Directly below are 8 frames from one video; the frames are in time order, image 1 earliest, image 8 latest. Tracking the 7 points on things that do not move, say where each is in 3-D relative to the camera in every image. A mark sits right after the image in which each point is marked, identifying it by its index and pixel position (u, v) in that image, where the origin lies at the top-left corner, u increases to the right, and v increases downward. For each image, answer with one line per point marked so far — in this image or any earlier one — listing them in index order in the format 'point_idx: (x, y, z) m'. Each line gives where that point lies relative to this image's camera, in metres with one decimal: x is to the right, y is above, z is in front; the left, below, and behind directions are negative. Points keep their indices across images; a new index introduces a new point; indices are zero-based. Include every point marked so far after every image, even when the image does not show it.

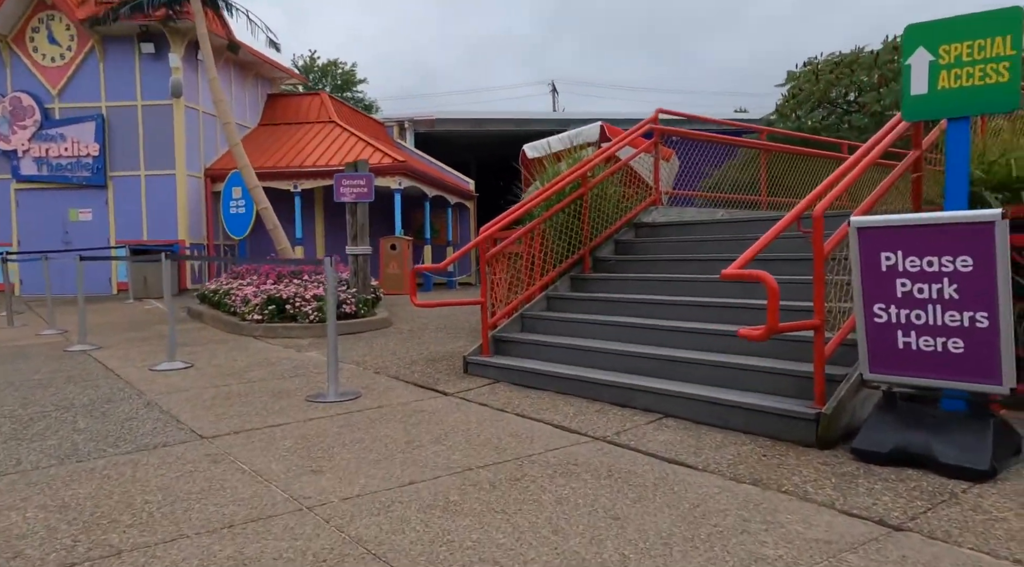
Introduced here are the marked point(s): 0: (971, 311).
0: (+2.0, -0.1, +3.1) m
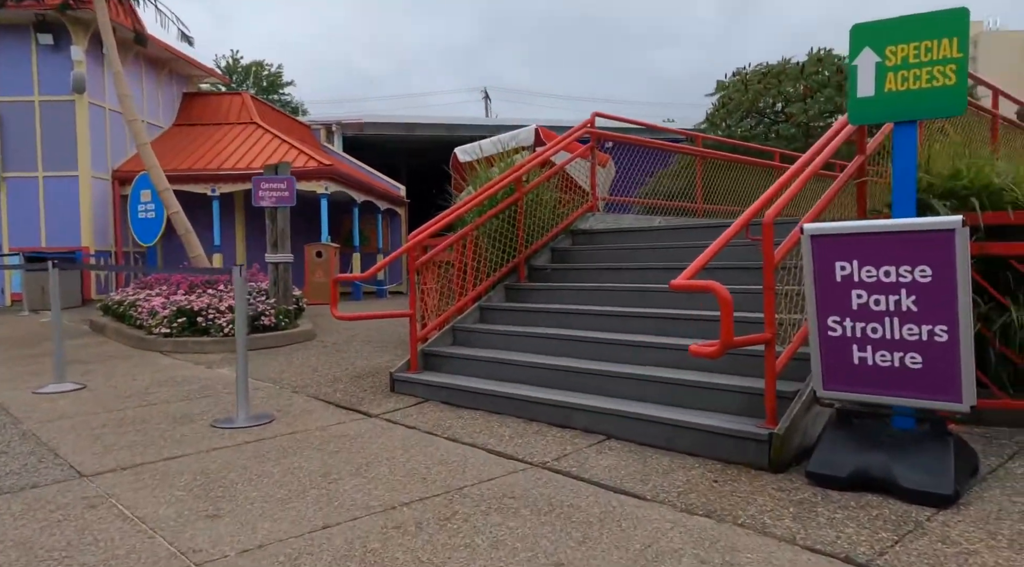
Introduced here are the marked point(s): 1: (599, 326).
0: (+1.7, -0.2, +2.9) m
1: (+0.6, -0.3, +4.8) m
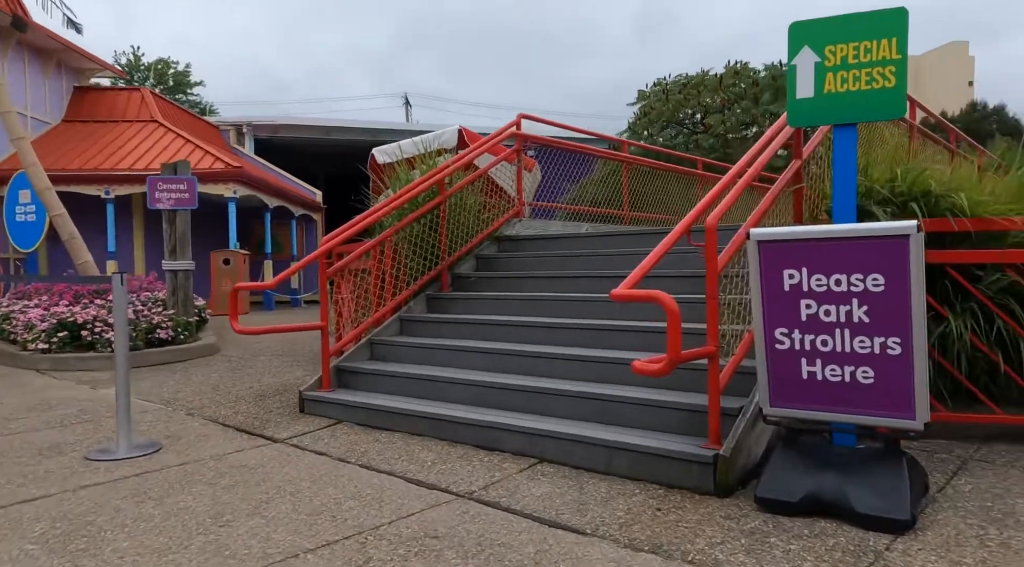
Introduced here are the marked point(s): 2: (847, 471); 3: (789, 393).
0: (+1.4, -0.2, +2.7) m
1: (+0.1, -0.4, +4.5) m
2: (+1.3, -0.7, +2.8) m
3: (+1.2, -0.5, +3.0) m
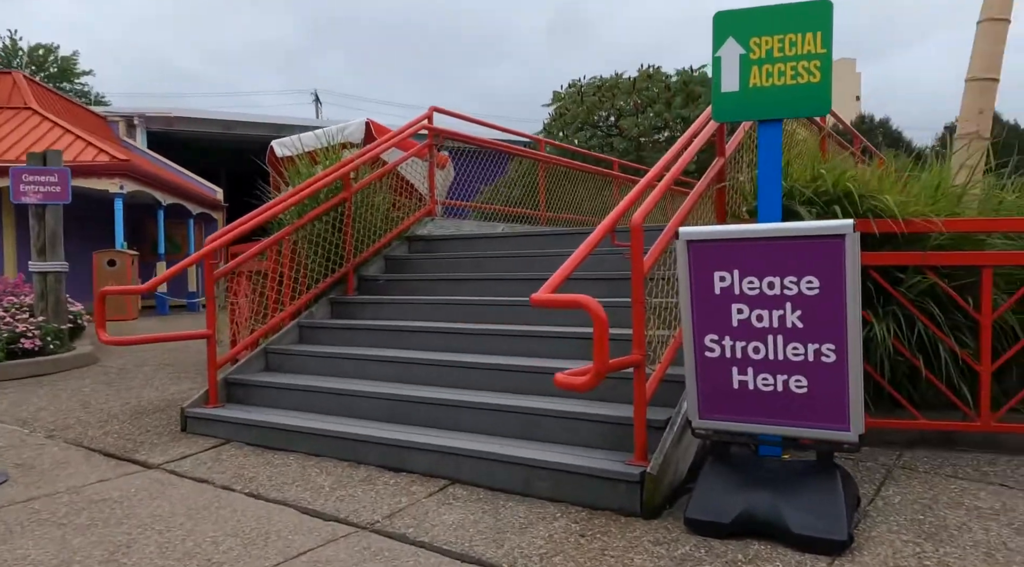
0: (+1.1, -0.2, +2.6) m
1: (-0.4, -0.4, +4.2) m
2: (+1.0, -0.8, +2.6) m
3: (+0.8, -0.5, +2.8) m
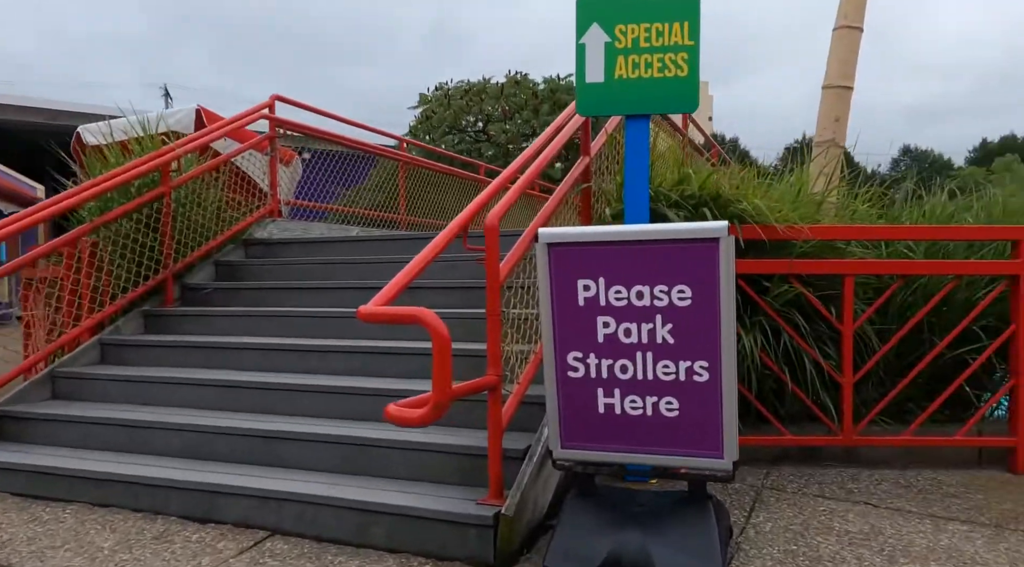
0: (+0.6, -0.2, +2.3) m
1: (-1.2, -0.4, +3.6) m
2: (+0.4, -0.8, +2.3) m
3: (+0.2, -0.5, +2.4) m
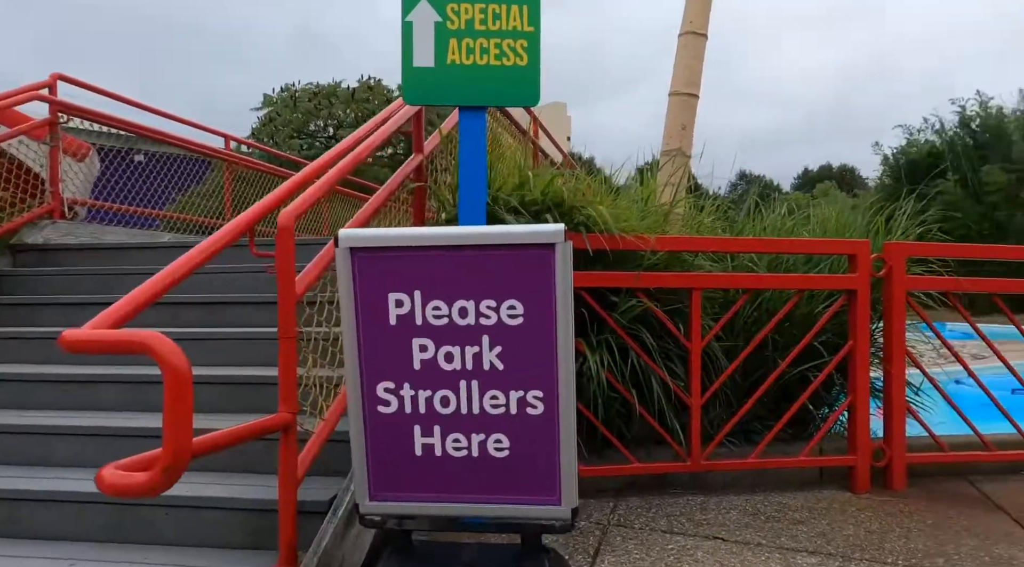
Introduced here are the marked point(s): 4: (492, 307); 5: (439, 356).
0: (0.0, -0.3, +1.9) m
1: (-2.0, -0.5, +2.8) m
2: (-0.1, -0.8, +1.9) m
3: (-0.3, -0.5, +2.0) m
4: (-0.1, -0.1, +1.9) m
5: (-0.2, -0.2, +1.9) m
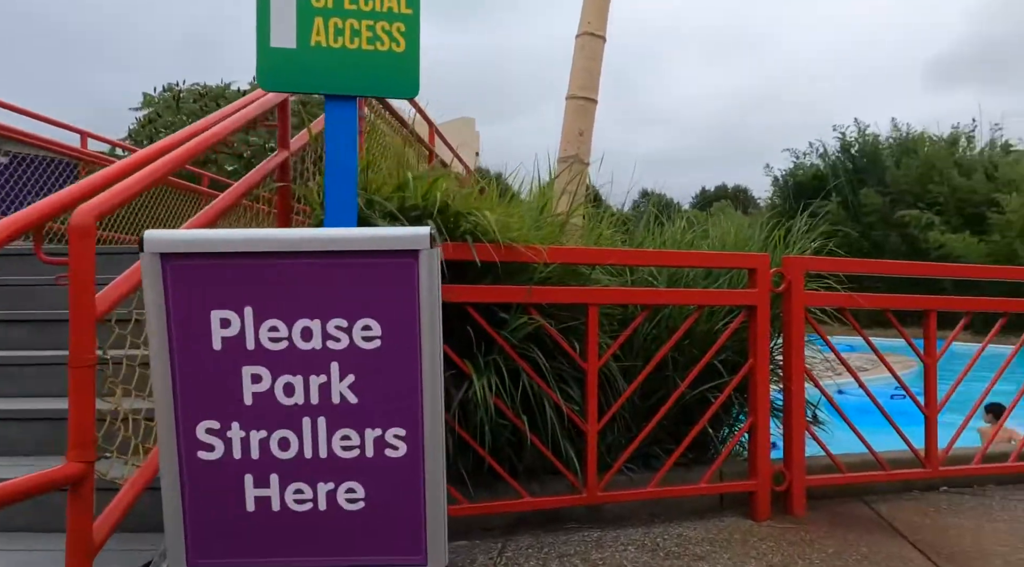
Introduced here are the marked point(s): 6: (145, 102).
0: (-0.3, -0.3, +1.6) m
1: (-2.4, -0.5, +2.2) m
2: (-0.4, -0.9, +1.5) m
3: (-0.7, -0.6, +1.6) m
4: (-0.4, -0.1, +1.6) m
5: (-0.5, -0.2, +1.6) m
6: (-6.9, +3.4, +13.3) m
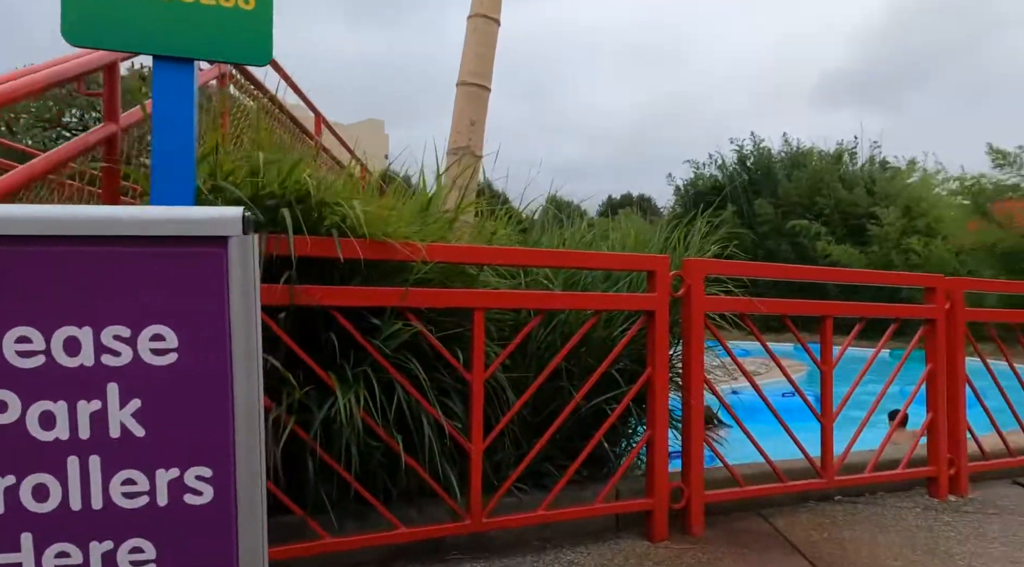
0: (-0.6, -0.3, +1.2) m
1: (-2.8, -0.5, +1.6) m
2: (-0.7, -0.8, +1.1) m
3: (-0.9, -0.6, +1.2) m
4: (-0.7, -0.1, +1.2) m
5: (-0.8, -0.2, +1.2) m
6: (-8.6, +3.4, +12.1) m
